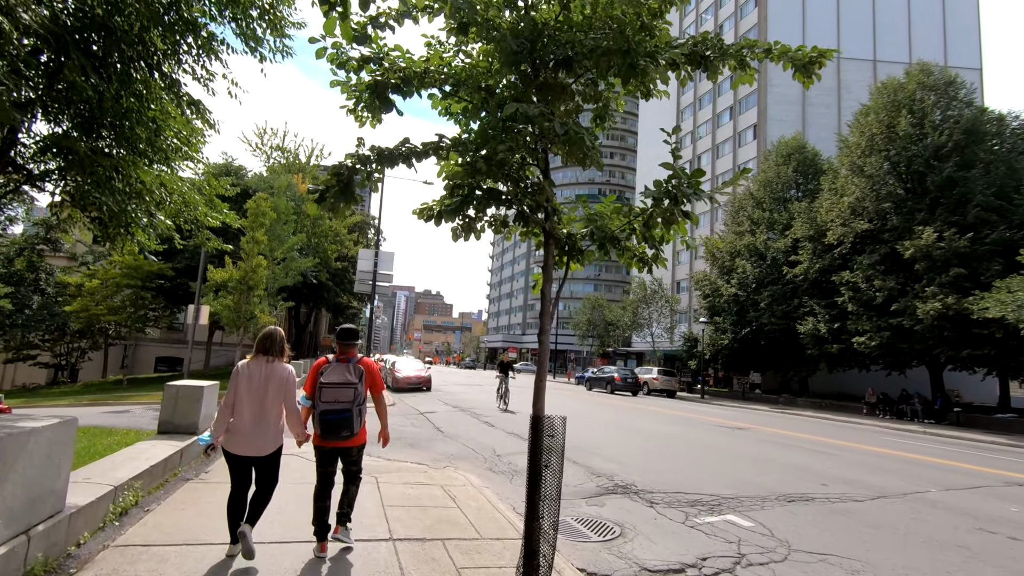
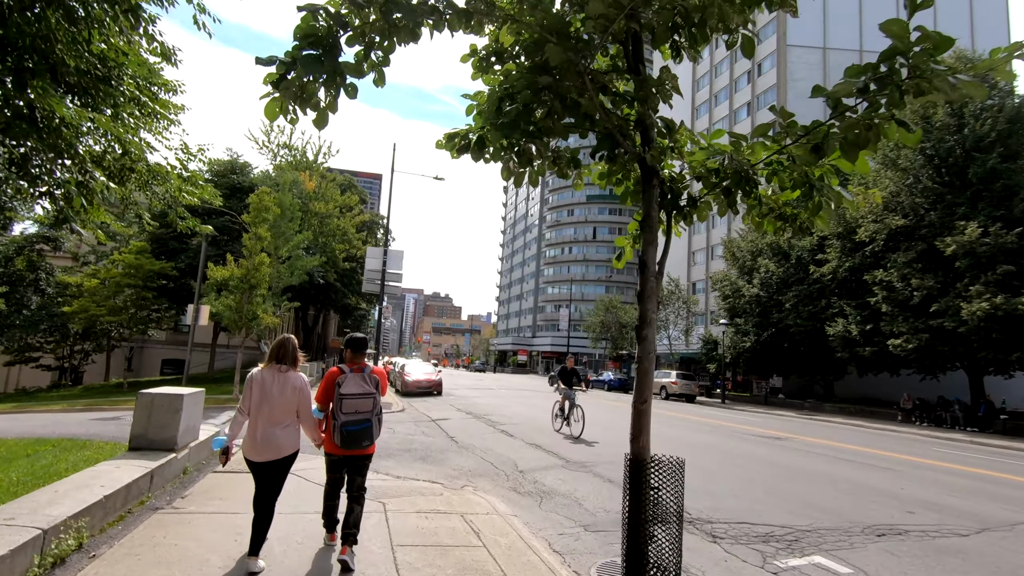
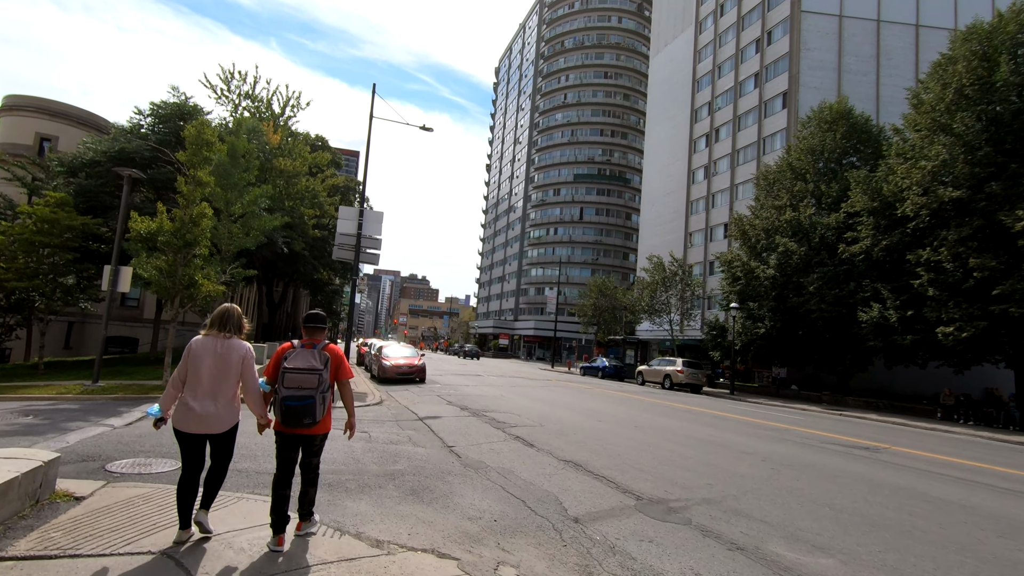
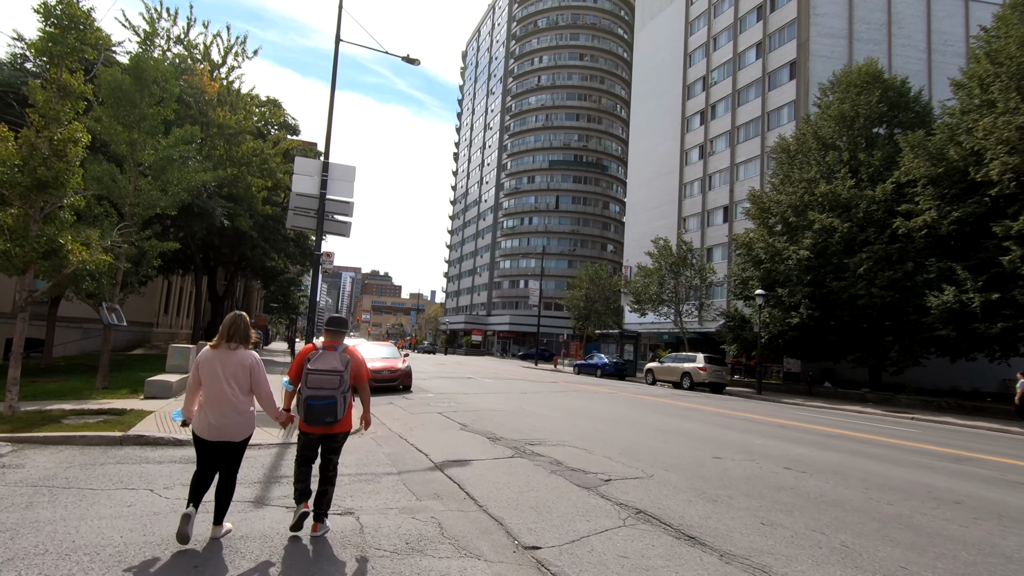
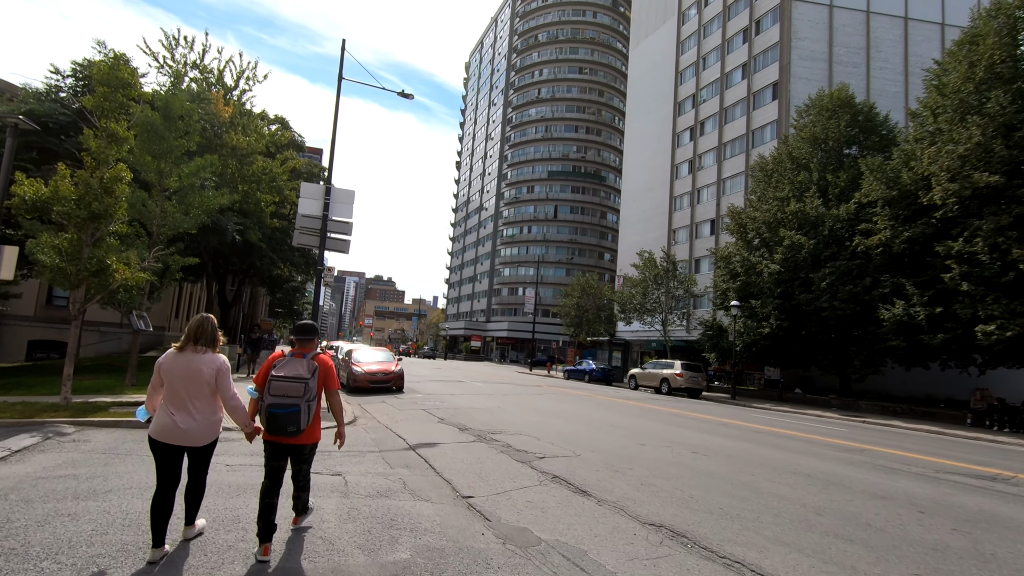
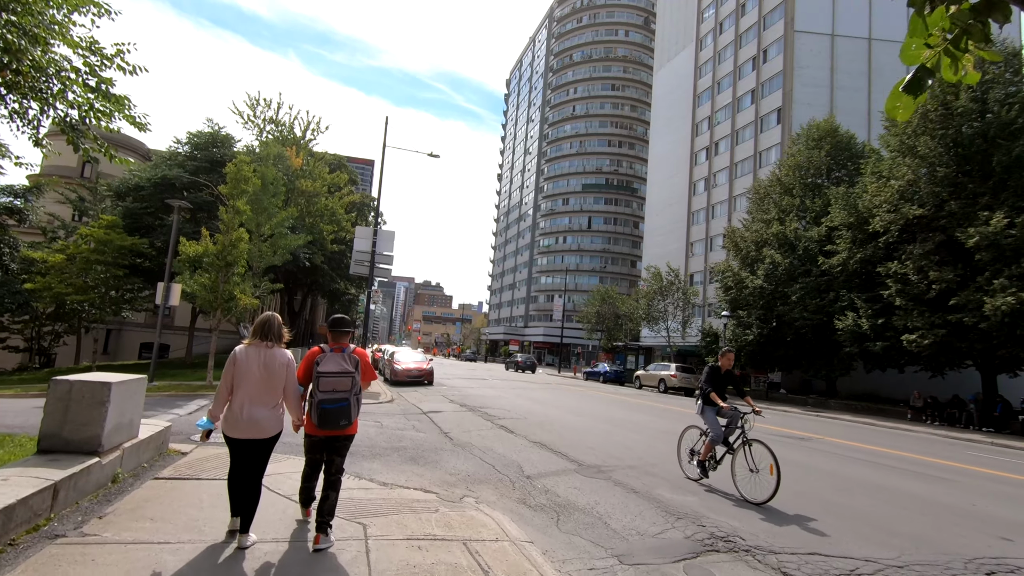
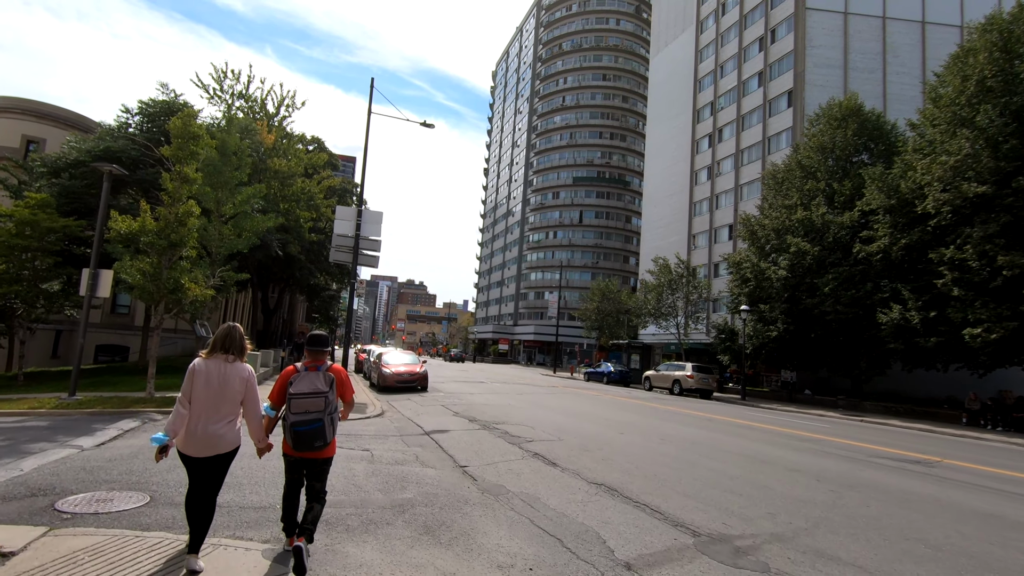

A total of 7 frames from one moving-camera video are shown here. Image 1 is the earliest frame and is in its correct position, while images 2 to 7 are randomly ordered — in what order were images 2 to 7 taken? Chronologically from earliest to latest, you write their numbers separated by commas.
2, 6, 3, 7, 5, 4
